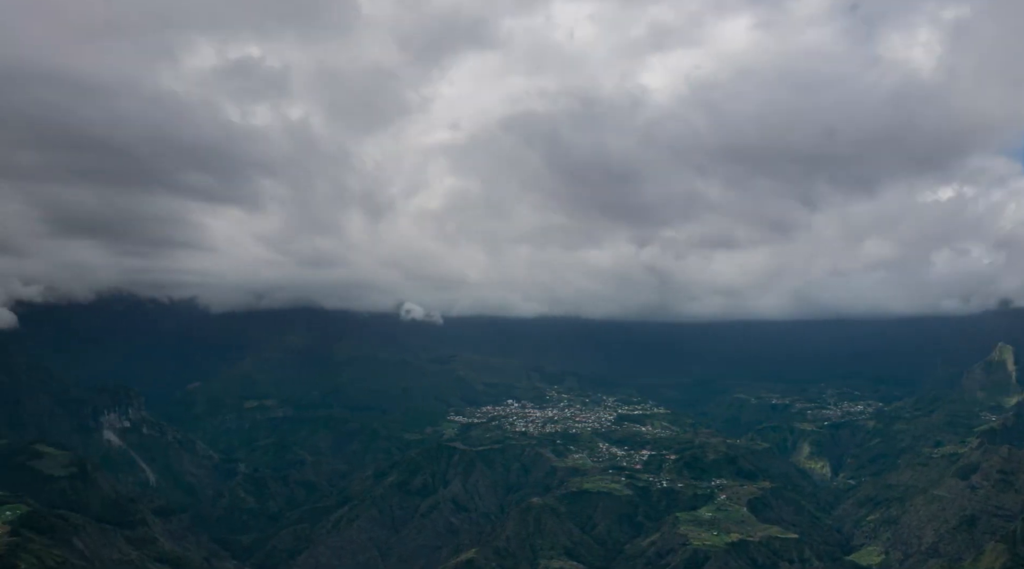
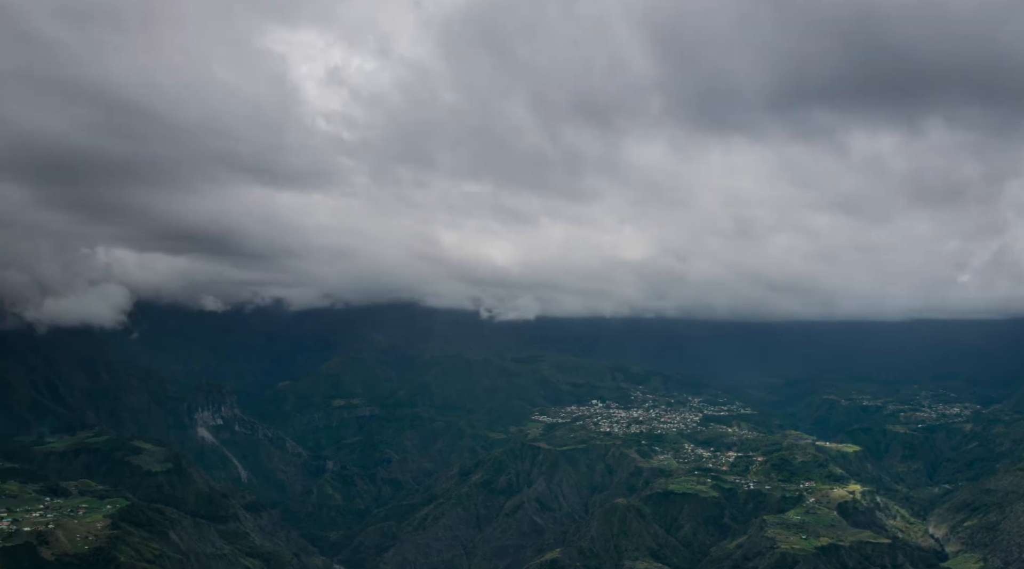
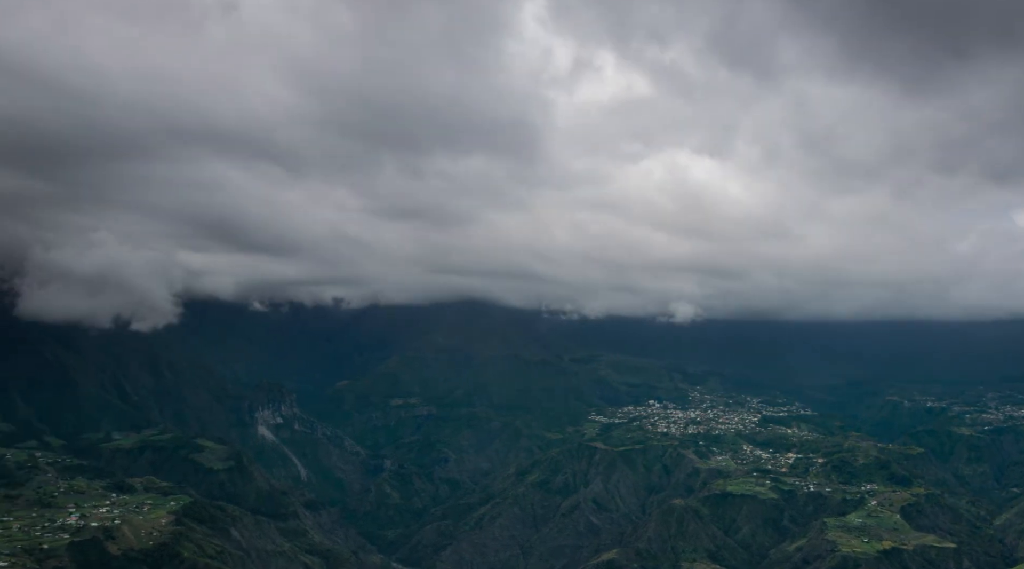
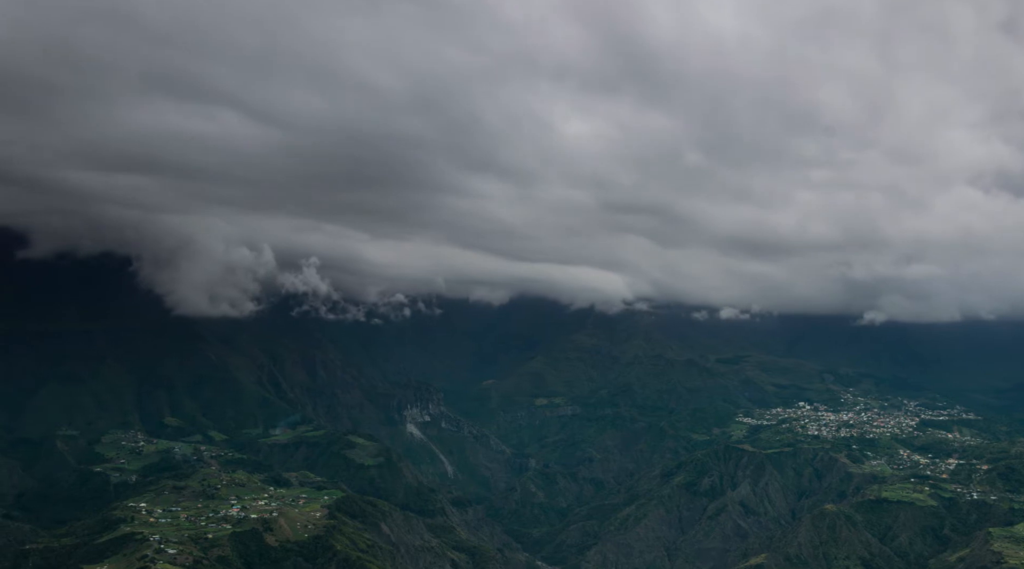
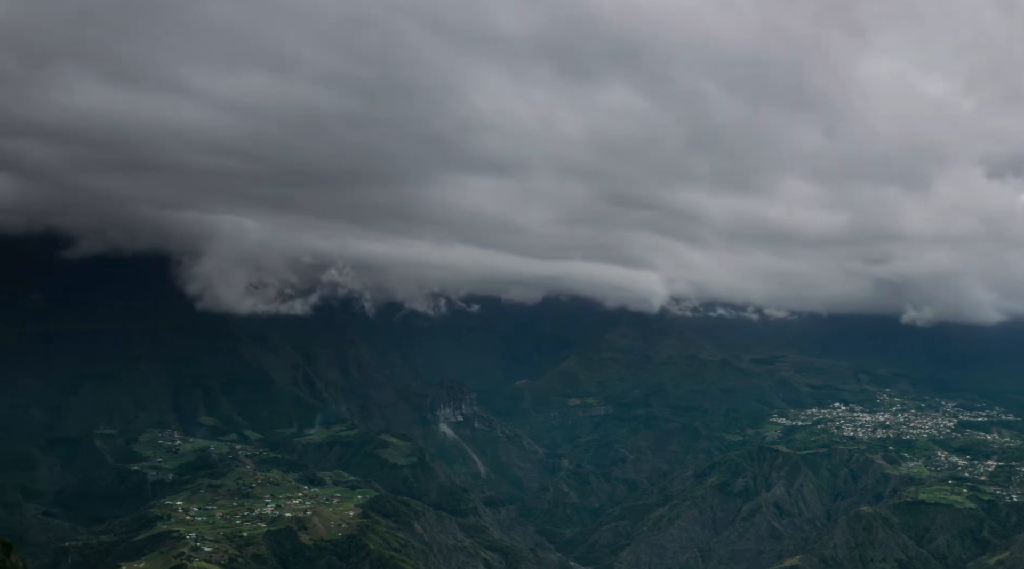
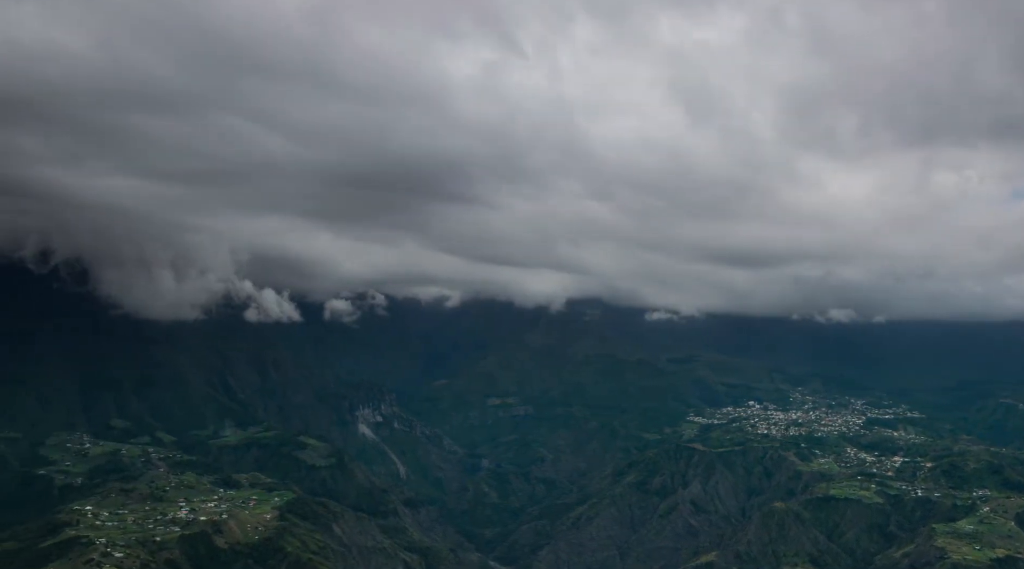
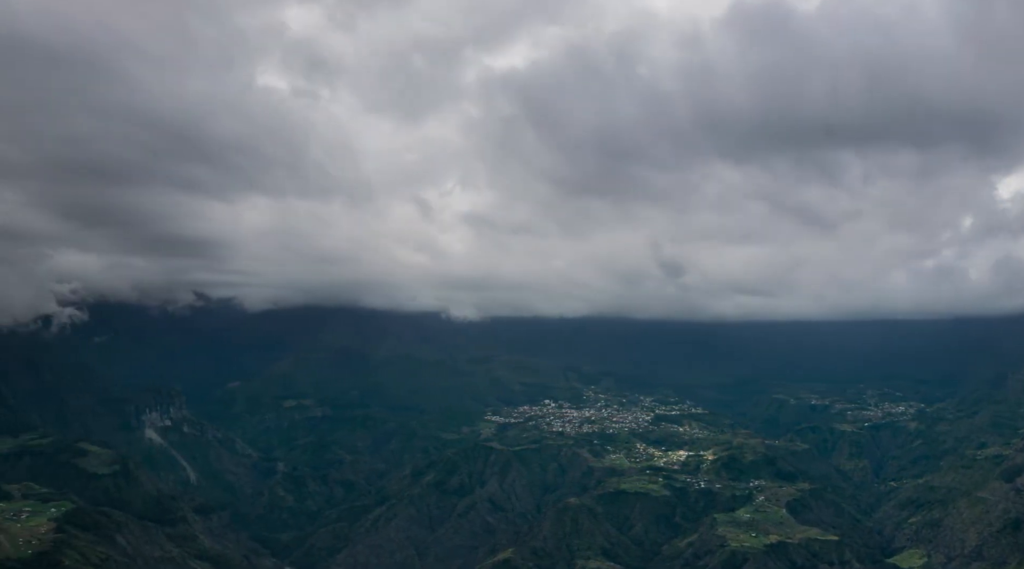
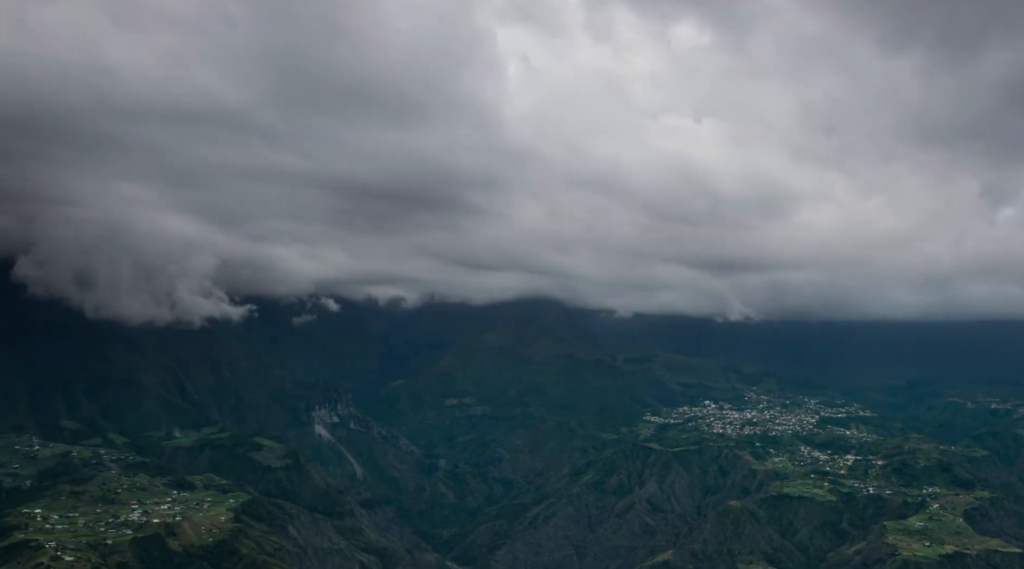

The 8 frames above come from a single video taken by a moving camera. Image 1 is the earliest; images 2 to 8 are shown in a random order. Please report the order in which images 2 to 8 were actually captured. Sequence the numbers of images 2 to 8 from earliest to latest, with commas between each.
7, 2, 3, 8, 6, 4, 5
